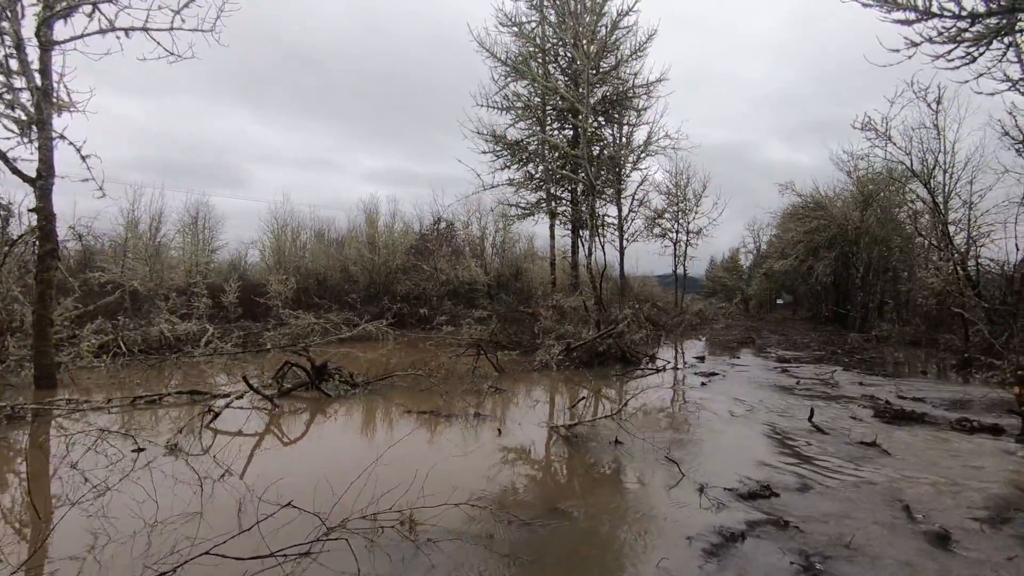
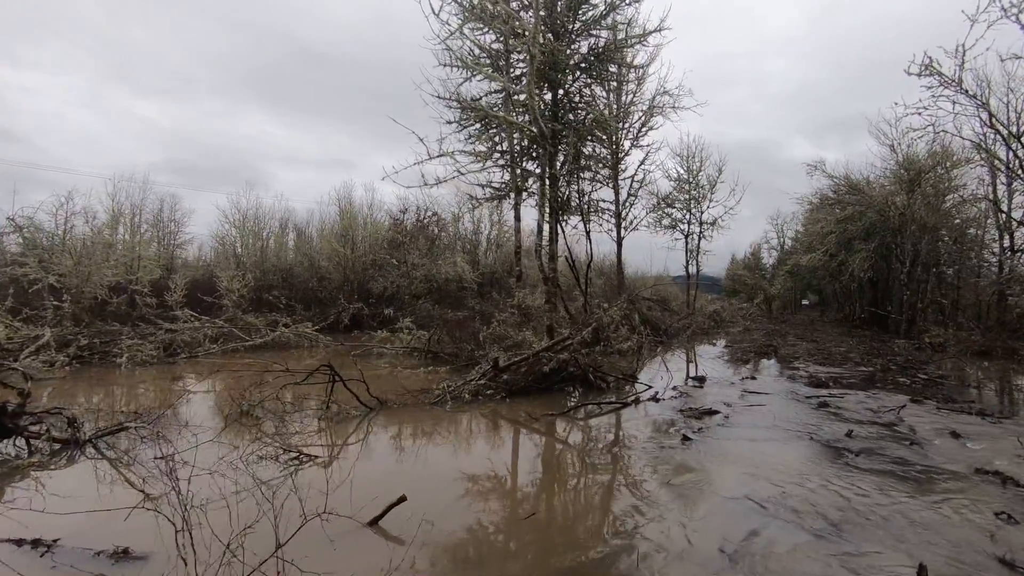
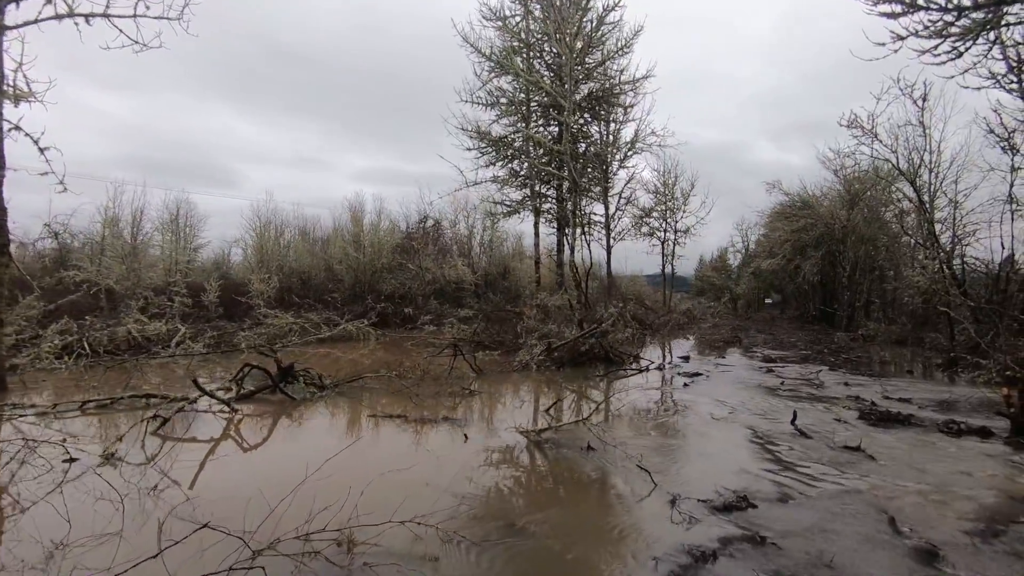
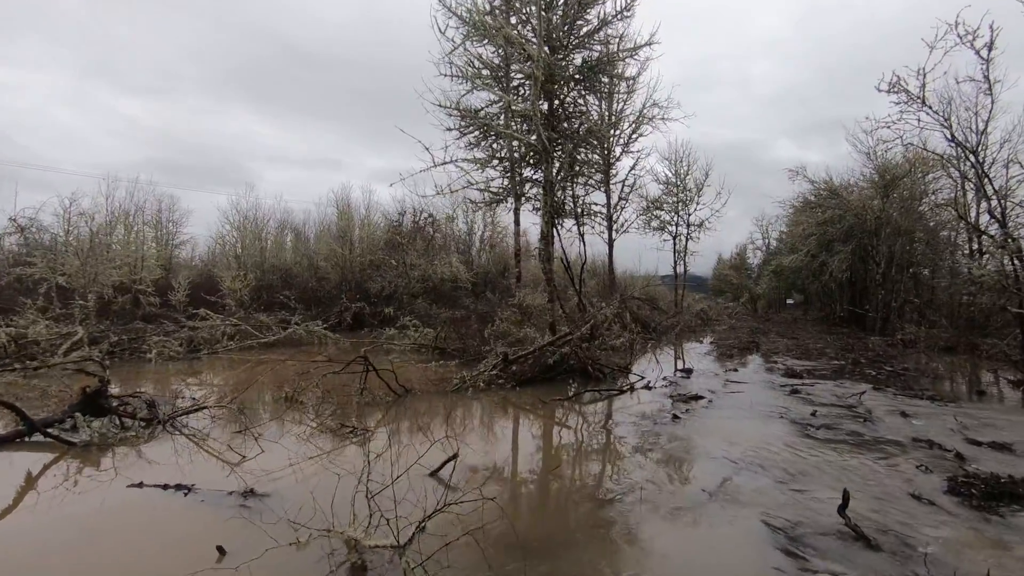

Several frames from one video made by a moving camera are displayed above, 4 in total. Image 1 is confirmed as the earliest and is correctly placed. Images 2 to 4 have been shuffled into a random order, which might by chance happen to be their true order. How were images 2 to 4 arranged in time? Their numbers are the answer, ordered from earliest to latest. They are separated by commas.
3, 4, 2
